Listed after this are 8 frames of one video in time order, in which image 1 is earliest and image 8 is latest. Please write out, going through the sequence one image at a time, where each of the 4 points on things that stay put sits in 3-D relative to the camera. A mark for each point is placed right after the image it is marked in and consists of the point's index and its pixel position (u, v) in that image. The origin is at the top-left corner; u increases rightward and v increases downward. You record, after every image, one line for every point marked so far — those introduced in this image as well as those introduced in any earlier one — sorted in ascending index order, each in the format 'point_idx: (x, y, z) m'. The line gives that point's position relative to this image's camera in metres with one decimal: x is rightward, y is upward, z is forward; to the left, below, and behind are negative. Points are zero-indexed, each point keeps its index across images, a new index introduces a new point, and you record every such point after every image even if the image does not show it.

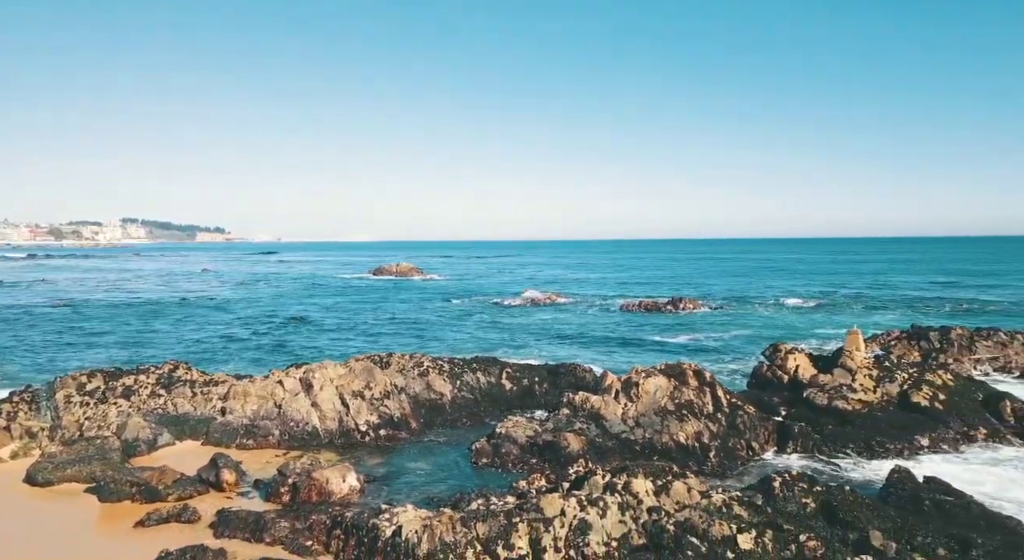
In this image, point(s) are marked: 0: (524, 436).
0: (+0.5, -5.0, +21.6) m
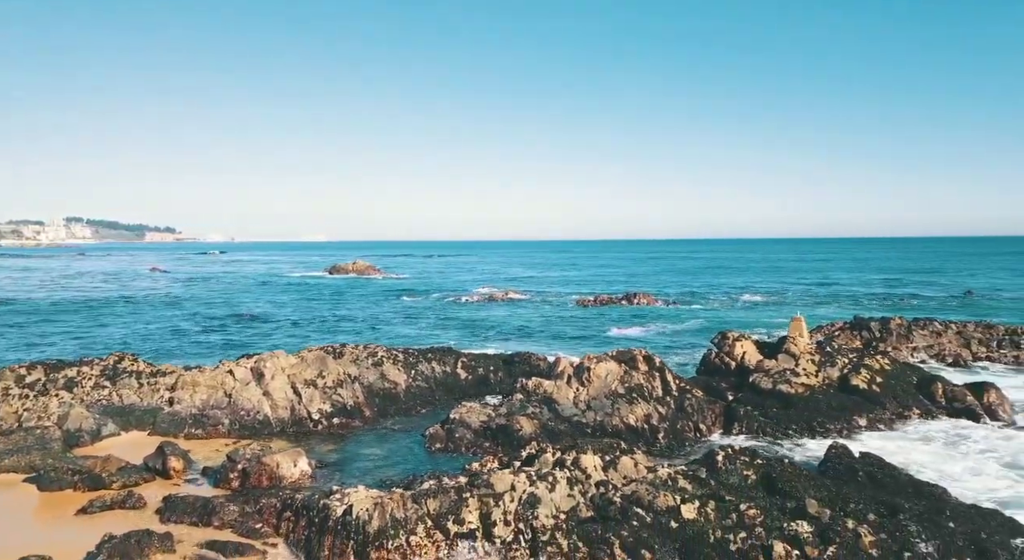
0: (-1.0, -4.5, +21.8) m
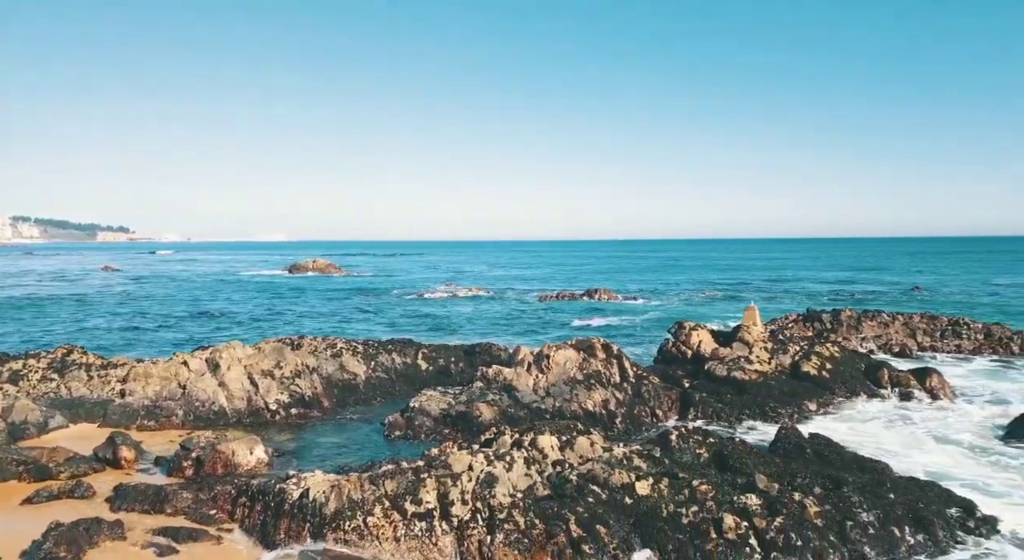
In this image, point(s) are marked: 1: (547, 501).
0: (-2.2, -4.0, +21.8) m
1: (+0.7, -4.4, +14.2) m
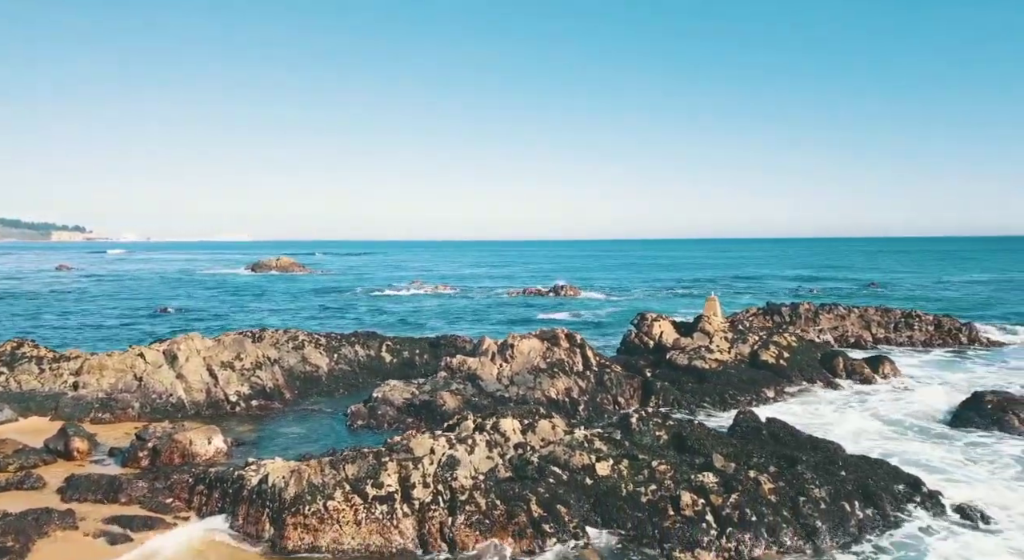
0: (-3.3, -3.6, +21.8) m
1: (0.0, -4.0, +14.2) m
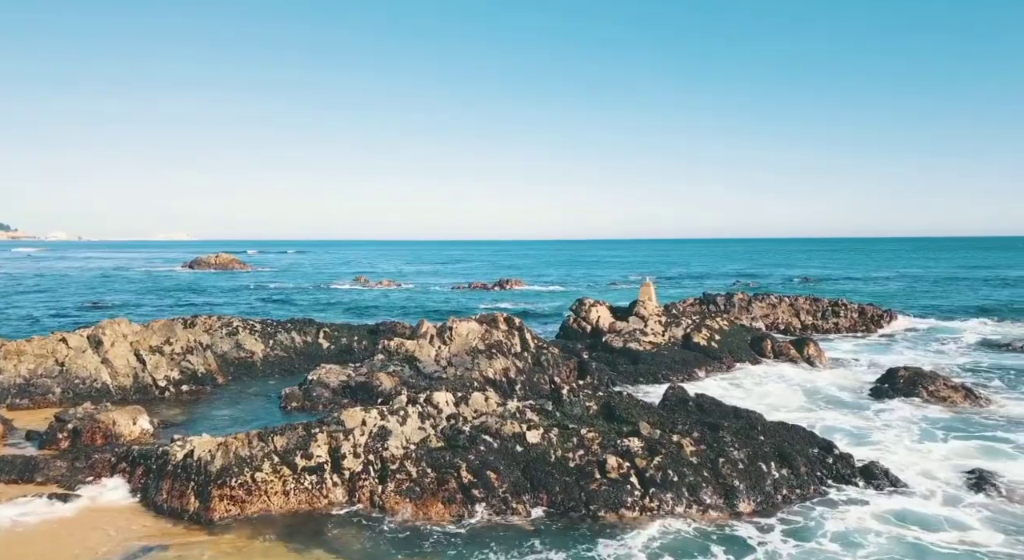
0: (-5.2, -2.9, +21.6) m
1: (-1.4, -3.3, +14.4) m
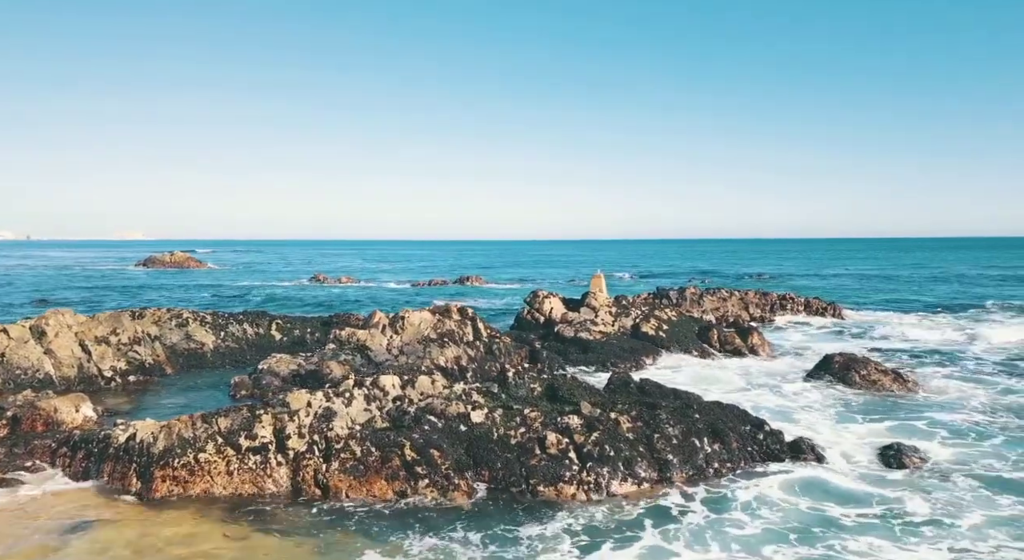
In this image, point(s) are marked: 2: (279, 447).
0: (-6.8, -2.6, +21.7) m
1: (-2.6, -2.9, +14.6) m
2: (-4.6, -3.2, +14.3) m
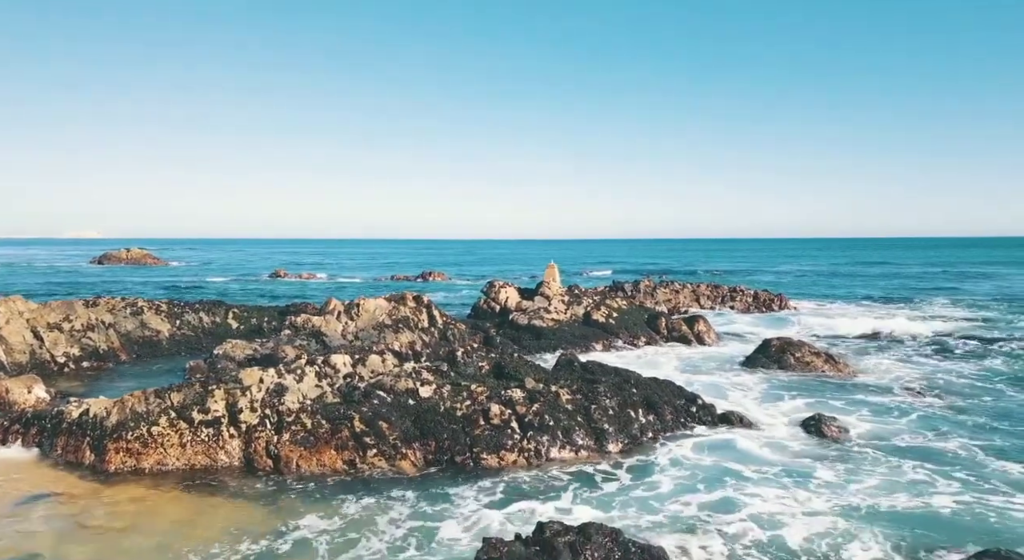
0: (-8.3, -2.1, +22.1) m
1: (-3.8, -2.5, +15.3) m
2: (-5.8, -2.7, +14.9) m
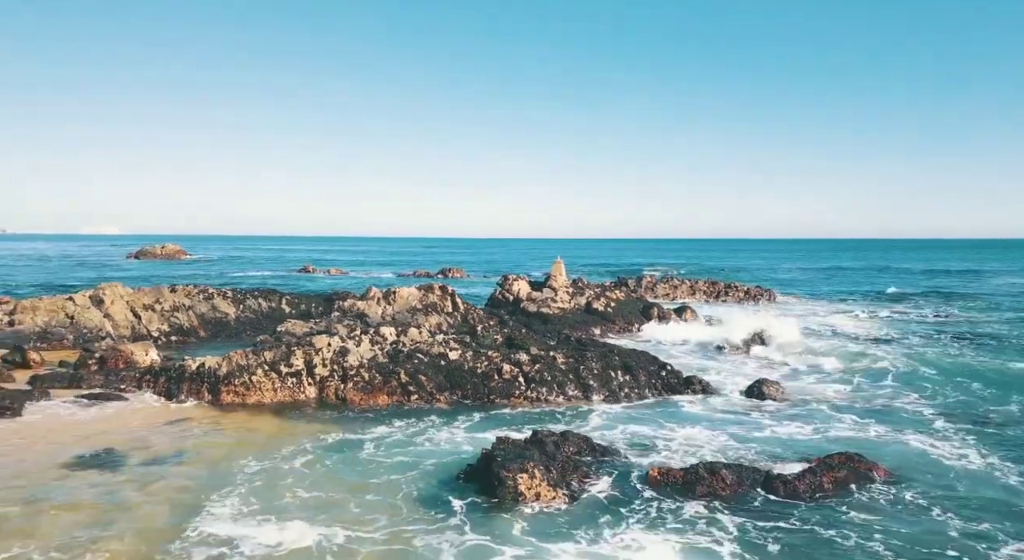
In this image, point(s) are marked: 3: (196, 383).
0: (-8.0, -1.7, +27.7) m
1: (-3.6, -2.1, +20.8) m
2: (-5.6, -2.4, +20.4) m
3: (-8.1, -2.4, +19.4) m
